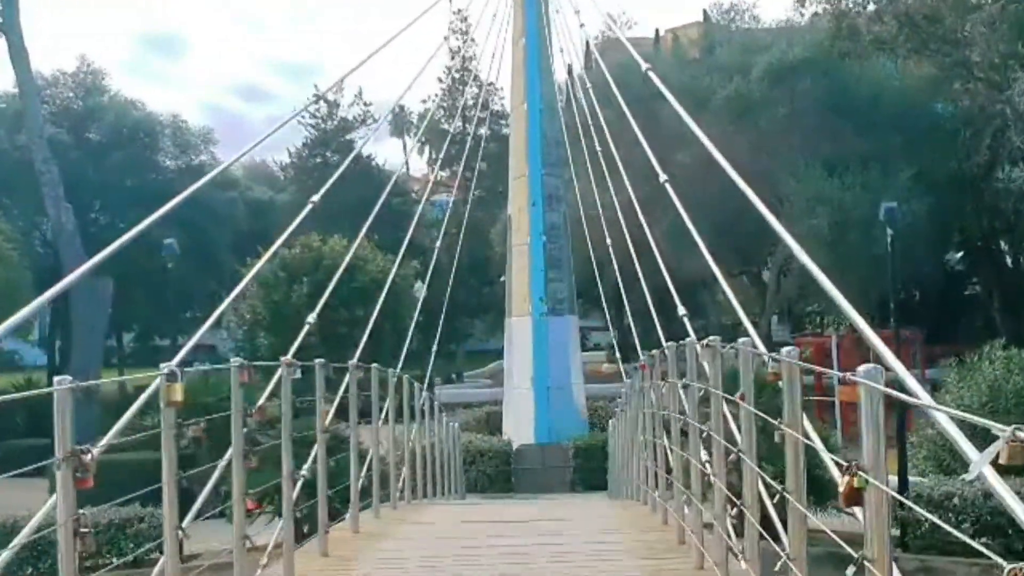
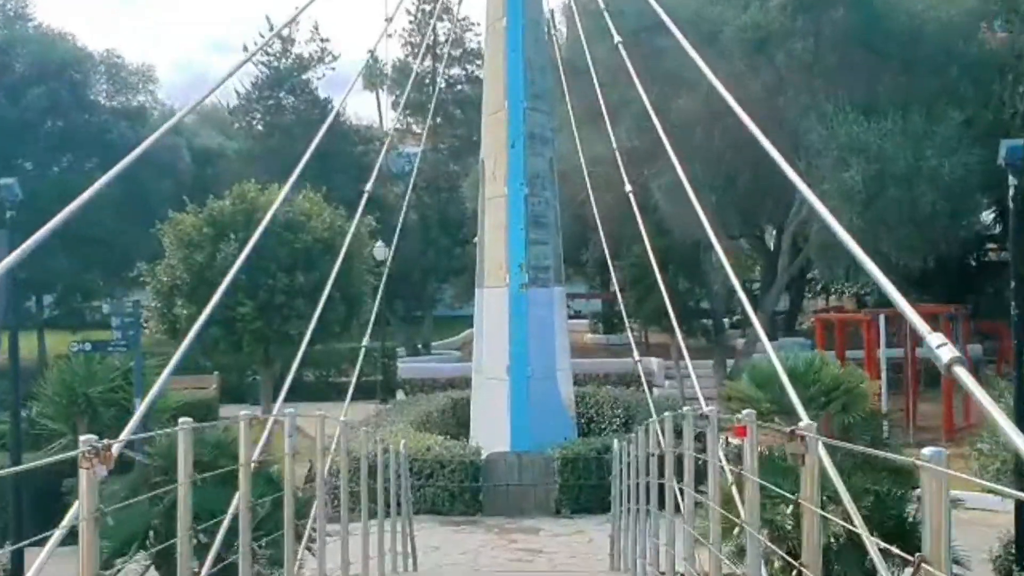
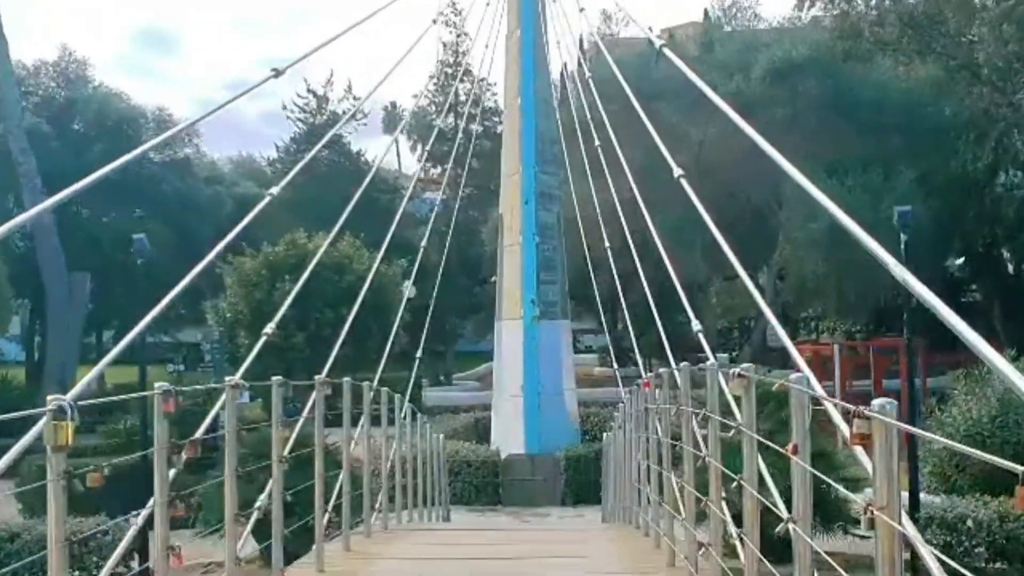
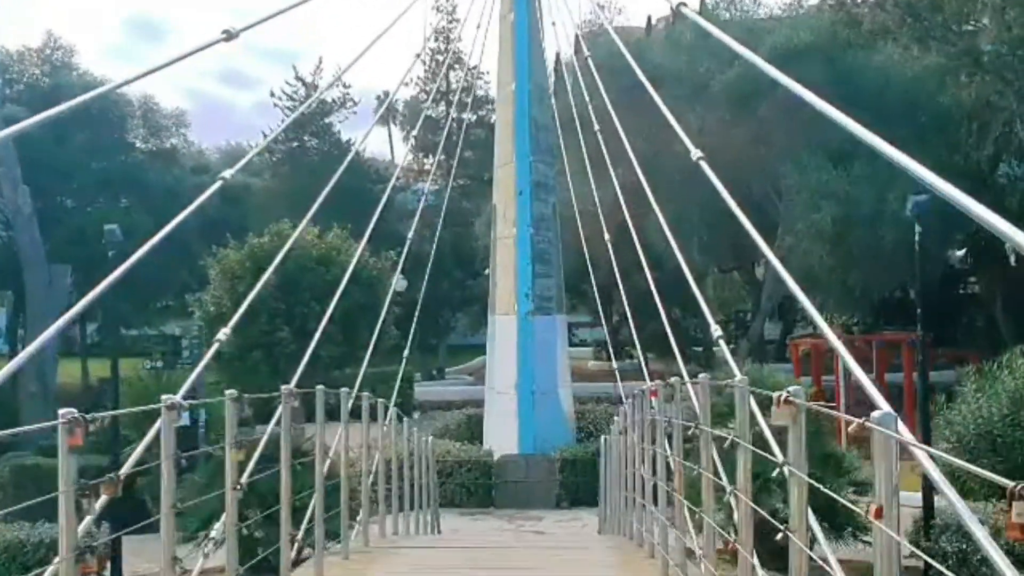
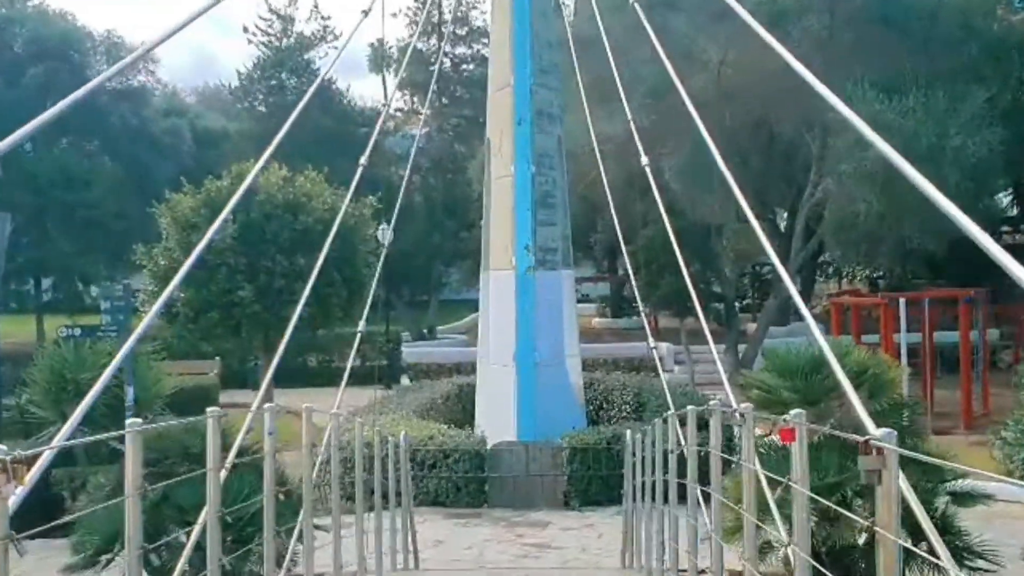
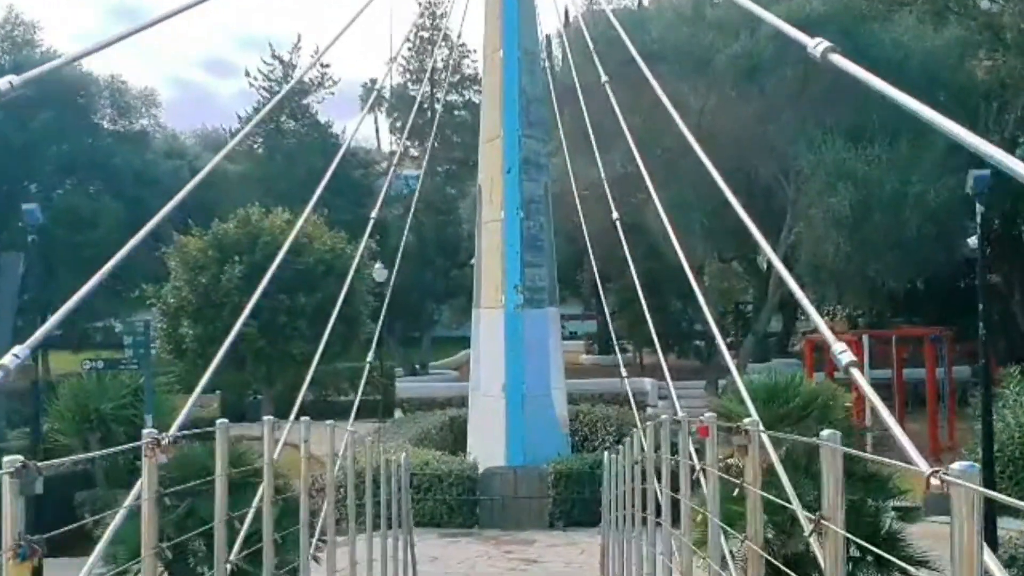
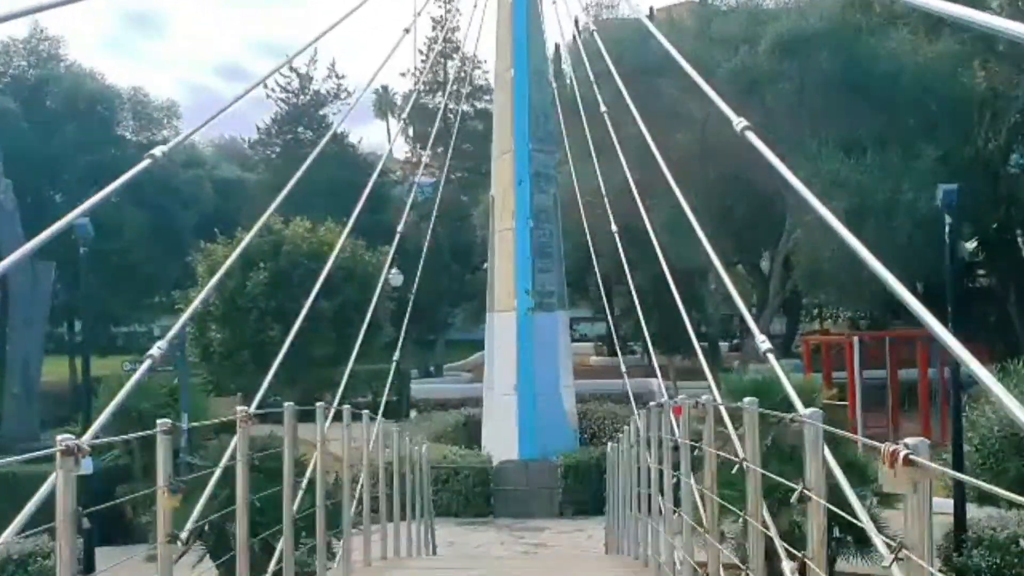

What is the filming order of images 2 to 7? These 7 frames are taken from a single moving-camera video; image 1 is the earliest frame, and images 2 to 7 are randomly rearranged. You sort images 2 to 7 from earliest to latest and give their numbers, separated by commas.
3, 4, 7, 6, 2, 5
